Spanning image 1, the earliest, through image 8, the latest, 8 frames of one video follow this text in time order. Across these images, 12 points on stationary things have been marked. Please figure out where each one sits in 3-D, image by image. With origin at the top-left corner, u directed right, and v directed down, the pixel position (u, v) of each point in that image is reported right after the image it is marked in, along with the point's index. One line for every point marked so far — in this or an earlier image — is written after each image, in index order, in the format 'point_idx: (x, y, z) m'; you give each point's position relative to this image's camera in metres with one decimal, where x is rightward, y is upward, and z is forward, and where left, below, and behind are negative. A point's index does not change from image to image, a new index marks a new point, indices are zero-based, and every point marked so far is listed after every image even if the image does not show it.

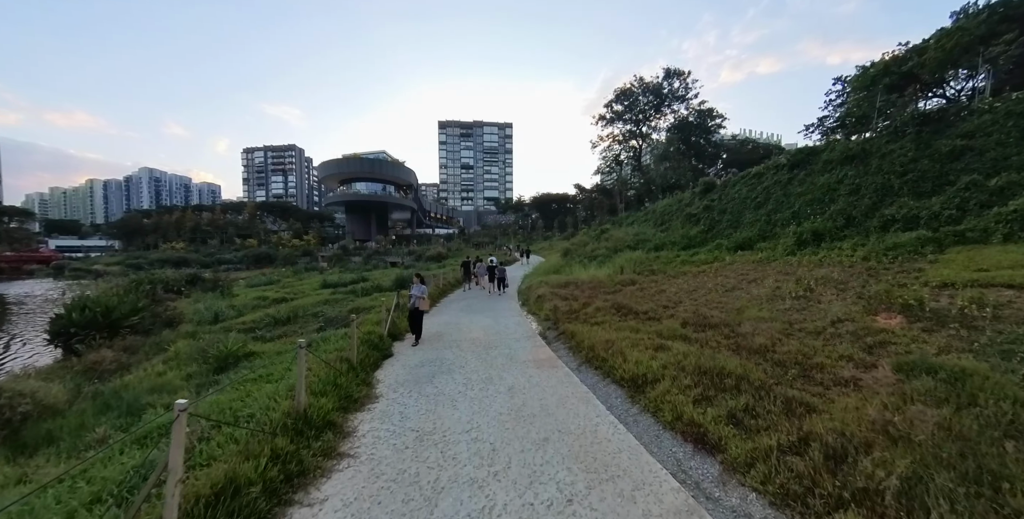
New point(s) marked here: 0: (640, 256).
0: (+6.2, +0.2, +18.1) m
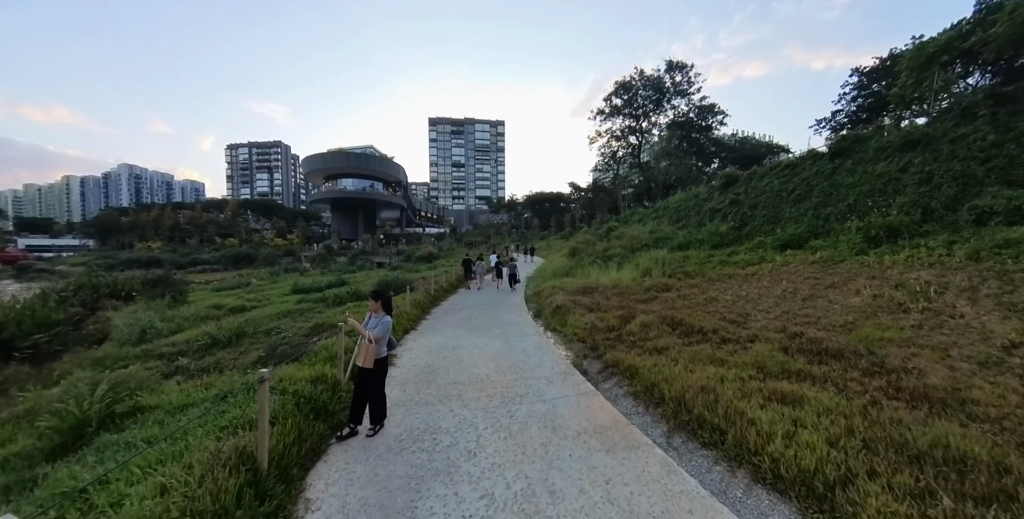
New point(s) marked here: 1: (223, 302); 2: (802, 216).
0: (+6.4, +0.2, +15.5) m
1: (-12.2, -1.8, +15.8) m
2: (+11.9, +1.8, +15.3) m
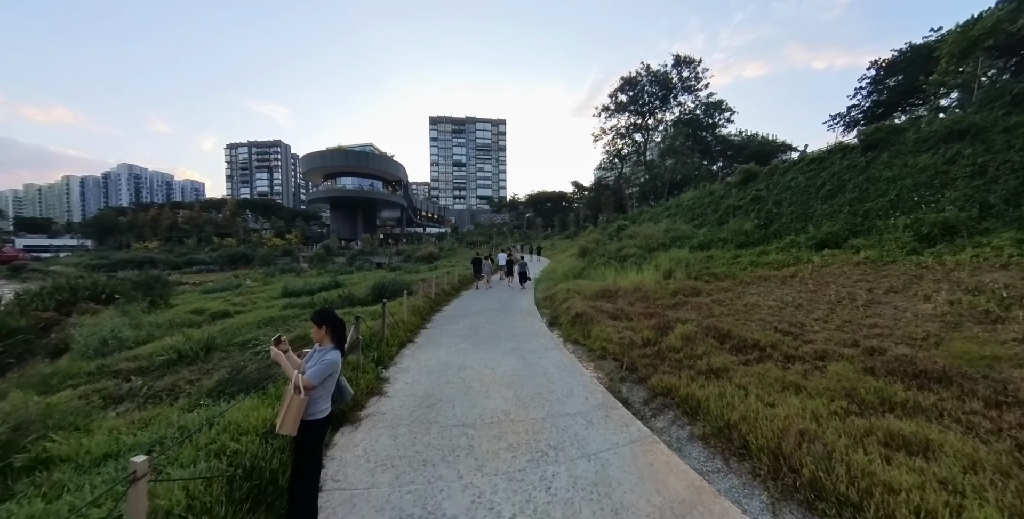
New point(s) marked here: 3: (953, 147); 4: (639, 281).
0: (+6.7, +0.2, +14.2) m
1: (-11.9, -1.8, +14.6) m
2: (+12.2, +1.8, +14.1) m
3: (+15.8, +4.1, +13.4) m
4: (+4.0, -0.7, +11.6) m
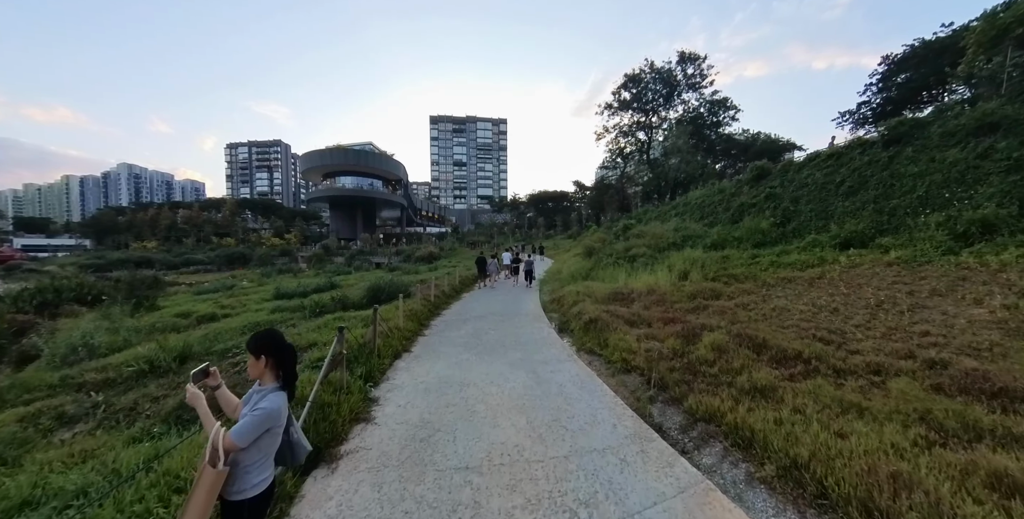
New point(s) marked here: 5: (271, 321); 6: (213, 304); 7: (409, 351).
0: (+6.8, +0.2, +13.5) m
1: (-11.8, -1.8, +13.8) m
2: (+12.3, +1.7, +13.3) m
3: (+16.0, +4.0, +12.6) m
4: (+4.1, -0.7, +10.9) m
5: (-5.8, -1.5, +9.1) m
6: (-11.4, -1.7, +14.2) m
7: (-1.7, -1.5, +6.1) m
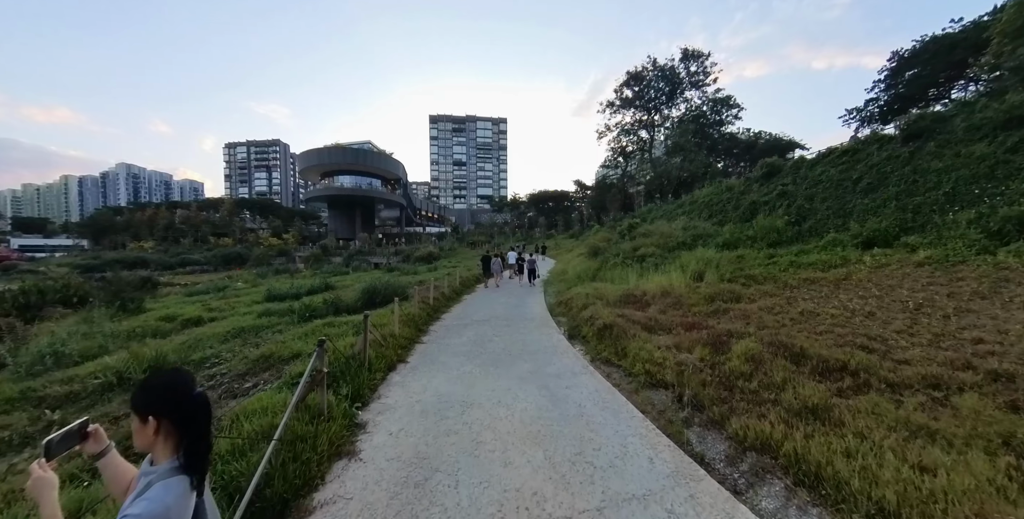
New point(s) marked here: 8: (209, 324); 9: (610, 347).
0: (+6.9, +0.2, +12.8) m
1: (-11.7, -1.8, +13.2) m
2: (+12.4, +1.7, +12.7) m
3: (+16.1, +4.1, +12.0) m
4: (+4.2, -0.7, +10.2) m
5: (-5.7, -1.5, +8.4) m
6: (-11.3, -1.7, +13.5) m
7: (-1.5, -1.5, +5.5) m
8: (-8.2, -1.7, +10.1) m
9: (+1.6, -1.5, +6.2) m
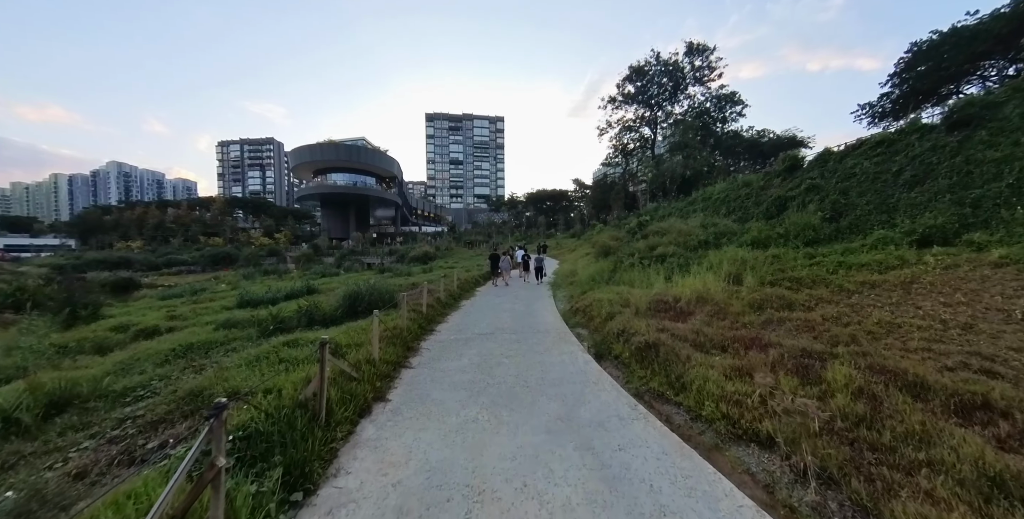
0: (+7.1, +0.2, +11.4) m
1: (-11.5, -1.8, +11.5) m
2: (+12.6, +1.7, +11.3) m
3: (+16.2, +4.0, +10.6) m
4: (+4.4, -0.7, +8.8) m
5: (-5.5, -1.5, +6.9) m
6: (-11.1, -1.7, +11.9) m
7: (-1.3, -1.5, +4.0) m
8: (-8.0, -1.7, +8.5) m
9: (+1.8, -1.5, +4.7) m
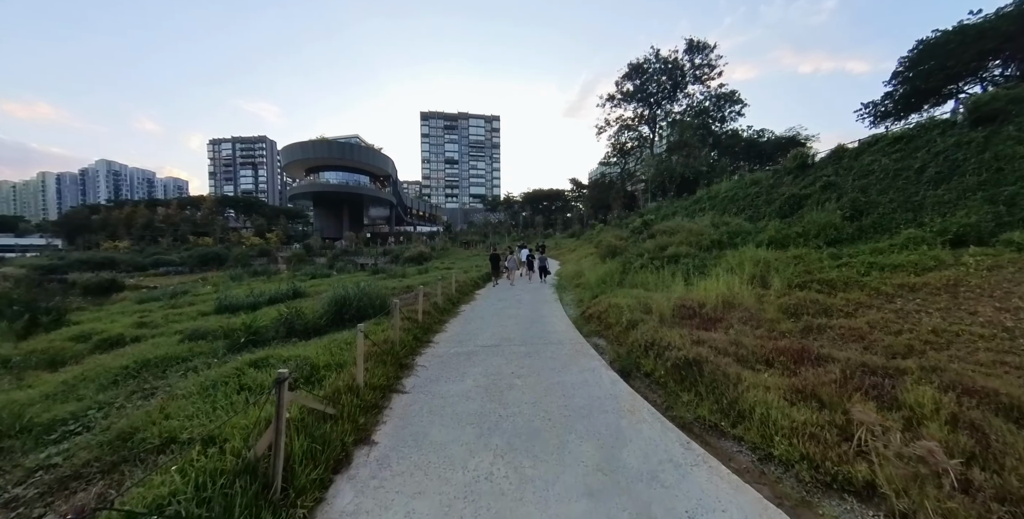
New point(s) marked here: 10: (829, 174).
0: (+7.2, +0.2, +10.6) m
1: (-11.4, -1.8, +10.6) m
2: (+12.7, +1.7, +10.6) m
3: (+16.3, +4.0, +10.0) m
4: (+4.5, -0.7, +8.0) m
5: (-5.4, -1.5, +5.9) m
6: (-11.0, -1.7, +10.9) m
7: (-1.1, -1.5, +3.1) m
8: (-7.9, -1.8, +7.6) m
9: (+2.0, -1.5, +3.9) m
10: (+12.9, +3.5, +15.2) m
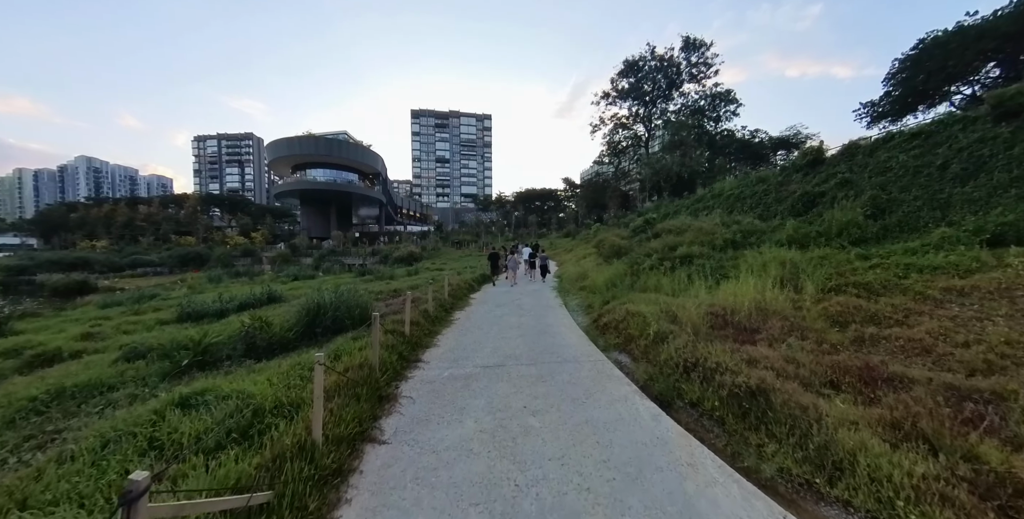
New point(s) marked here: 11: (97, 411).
0: (+7.2, +0.1, +9.8) m
1: (-11.4, -1.9, +9.3) m
2: (+12.7, +1.7, +9.9) m
3: (+16.3, +4.0, +9.4) m
4: (+4.6, -0.7, +7.1) m
5: (-5.3, -1.5, +4.8) m
6: (-11.0, -1.8, +9.7) m
7: (-1.0, -1.5, +2.1) m
8: (-7.8, -1.8, +6.4) m
9: (+2.2, -1.5, +3.0) m
10: (+12.8, +3.5, +14.5) m
11: (-4.3, -1.5, +3.8) m
